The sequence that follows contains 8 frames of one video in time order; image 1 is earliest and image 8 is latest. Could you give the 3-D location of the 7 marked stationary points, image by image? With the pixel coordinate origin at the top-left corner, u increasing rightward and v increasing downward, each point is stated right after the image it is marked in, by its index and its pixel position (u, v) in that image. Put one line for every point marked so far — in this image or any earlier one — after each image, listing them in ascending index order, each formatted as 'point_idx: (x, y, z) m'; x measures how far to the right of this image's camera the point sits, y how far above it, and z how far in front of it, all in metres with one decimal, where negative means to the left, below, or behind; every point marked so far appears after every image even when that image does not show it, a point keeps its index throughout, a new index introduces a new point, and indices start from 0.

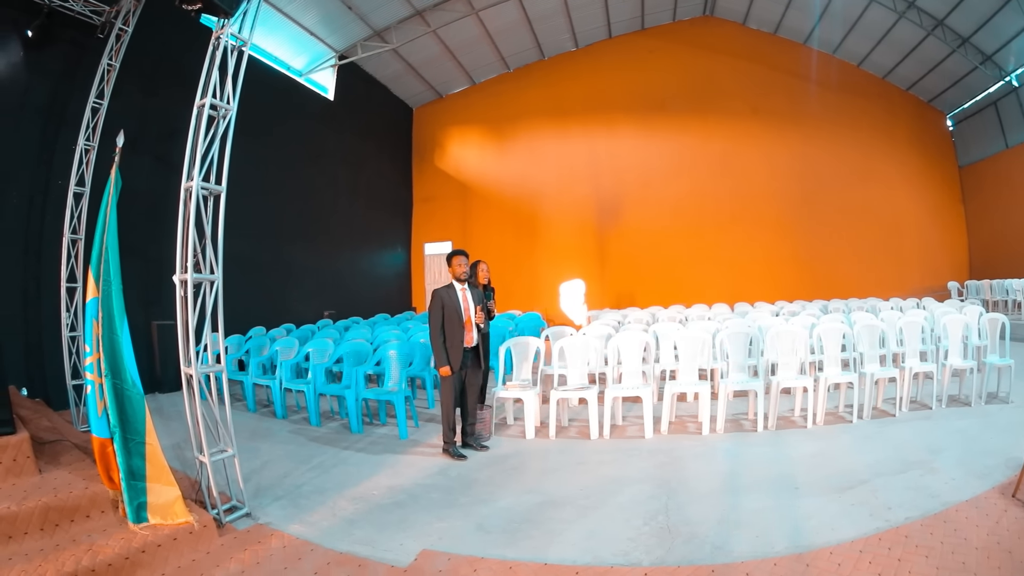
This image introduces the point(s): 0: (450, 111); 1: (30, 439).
0: (-1.6, +4.0, +12.4) m
1: (-3.0, -0.9, +3.2) m
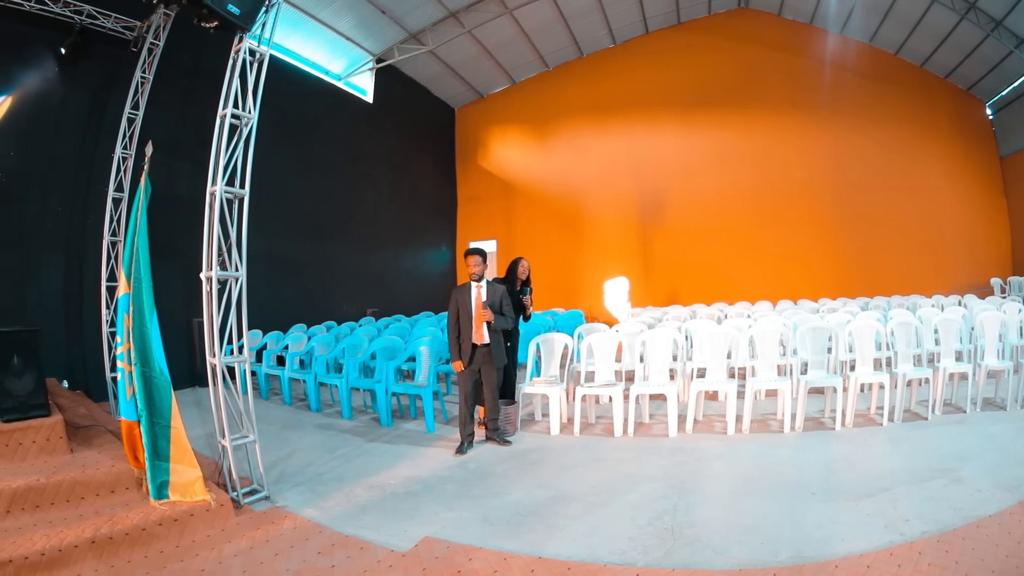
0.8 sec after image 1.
0: (-0.6, +4.0, +12.6) m
1: (-3.0, -0.9, +3.6) m
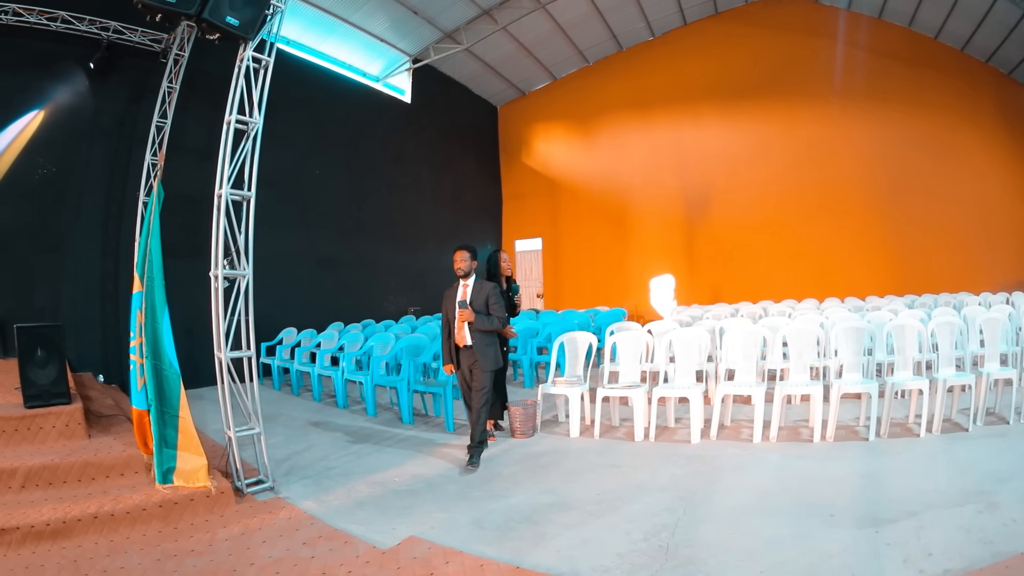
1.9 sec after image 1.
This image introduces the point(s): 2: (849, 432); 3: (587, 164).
0: (+0.4, +4.0, +12.5) m
1: (-3.0, -0.9, +3.9) m
2: (+2.7, -1.2, +4.6) m
3: (+1.5, +2.7, +12.0) m
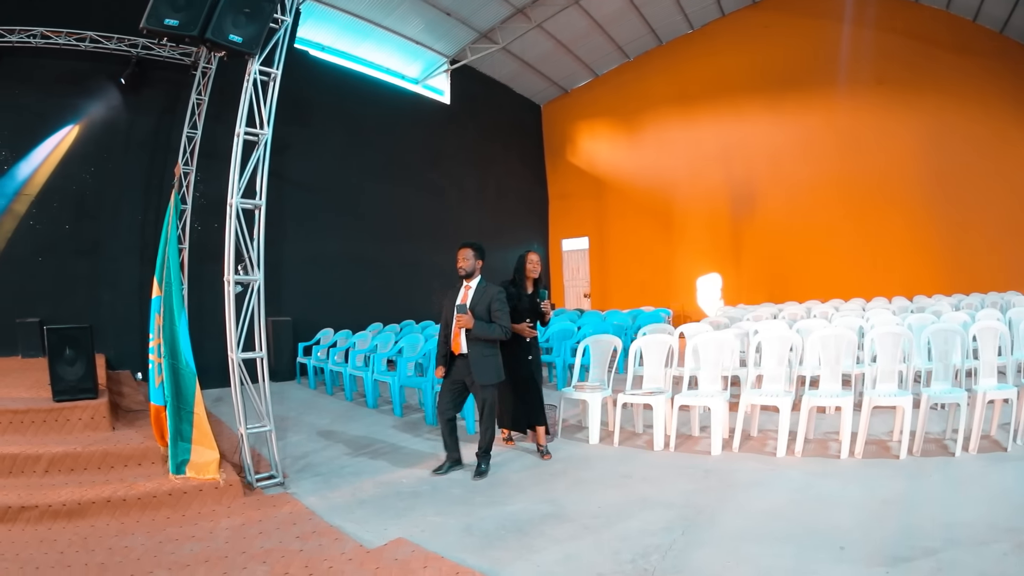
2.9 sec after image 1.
0: (+1.4, +4.0, +12.3) m
1: (-3.0, -0.9, +4.2) m
2: (+2.7, -1.2, +4.2) m
3: (+2.5, +2.7, +11.7) m
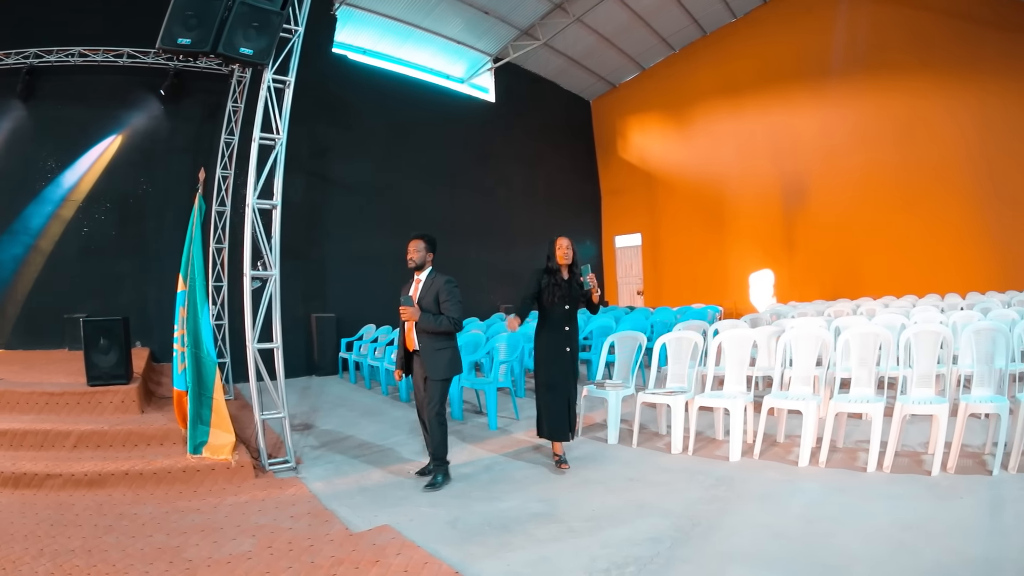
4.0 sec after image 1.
0: (+2.6, +4.1, +12.0) m
1: (-3.0, -0.9, +4.6) m
2: (+2.7, -1.2, +3.8) m
3: (+3.5, +2.7, +11.2) m
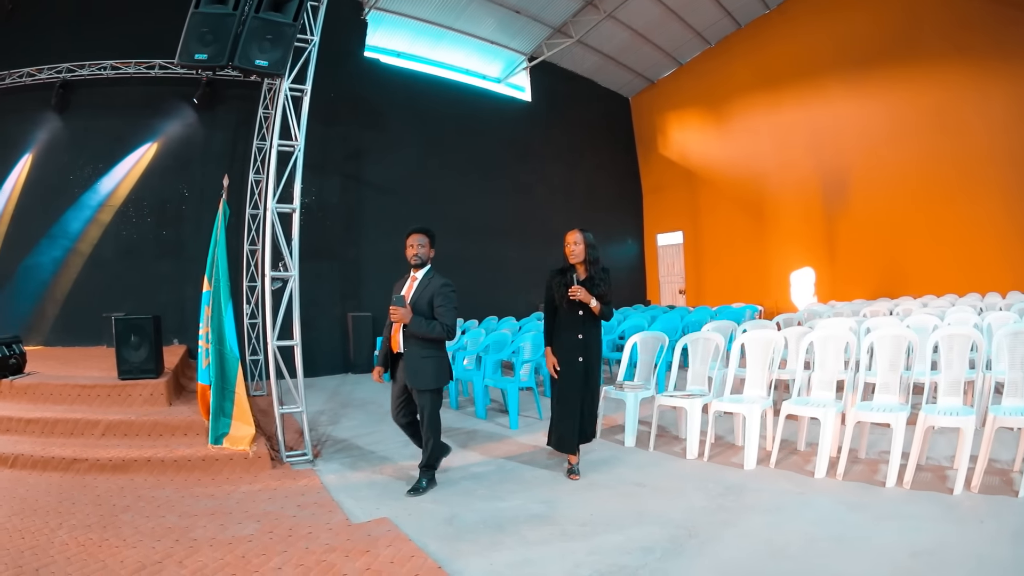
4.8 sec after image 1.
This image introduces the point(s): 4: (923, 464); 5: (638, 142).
0: (+3.4, +4.1, +11.7) m
1: (-2.9, -0.9, +4.9) m
2: (+2.7, -1.2, +3.5) m
3: (+4.2, +2.7, +10.8) m
4: (+2.8, -1.2, +3.7) m
5: (+2.9, +3.3, +12.6) m
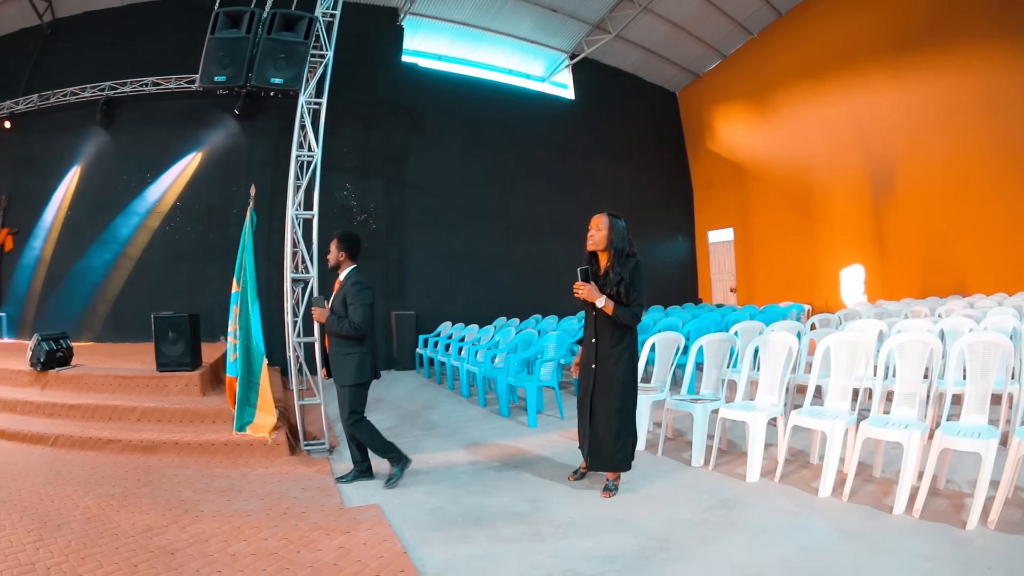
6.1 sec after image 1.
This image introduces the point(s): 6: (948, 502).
0: (+4.4, +4.1, +11.2) m
1: (-2.8, -0.9, +5.4) m
2: (+2.6, -1.2, +3.2) m
3: (+5.1, +2.8, +10.3) m
4: (+2.7, -1.2, +3.4) m
5: (+4.0, +3.4, +12.2) m
6: (+2.6, -1.2, +3.3) m
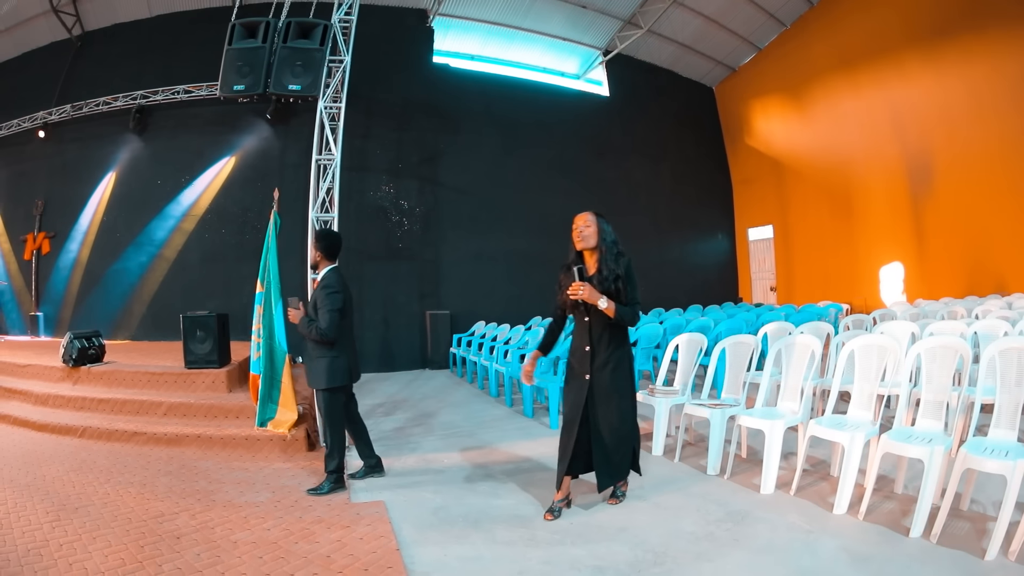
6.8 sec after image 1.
0: (+5.0, +4.2, +10.8) m
1: (-2.6, -0.9, +5.6) m
2: (+2.5, -1.3, +3.0) m
3: (+5.6, +2.8, +9.8) m
4: (+2.7, -1.2, +3.2) m
5: (+4.7, +3.4, +11.8) m
6: (+2.6, -1.3, +3.1) m
